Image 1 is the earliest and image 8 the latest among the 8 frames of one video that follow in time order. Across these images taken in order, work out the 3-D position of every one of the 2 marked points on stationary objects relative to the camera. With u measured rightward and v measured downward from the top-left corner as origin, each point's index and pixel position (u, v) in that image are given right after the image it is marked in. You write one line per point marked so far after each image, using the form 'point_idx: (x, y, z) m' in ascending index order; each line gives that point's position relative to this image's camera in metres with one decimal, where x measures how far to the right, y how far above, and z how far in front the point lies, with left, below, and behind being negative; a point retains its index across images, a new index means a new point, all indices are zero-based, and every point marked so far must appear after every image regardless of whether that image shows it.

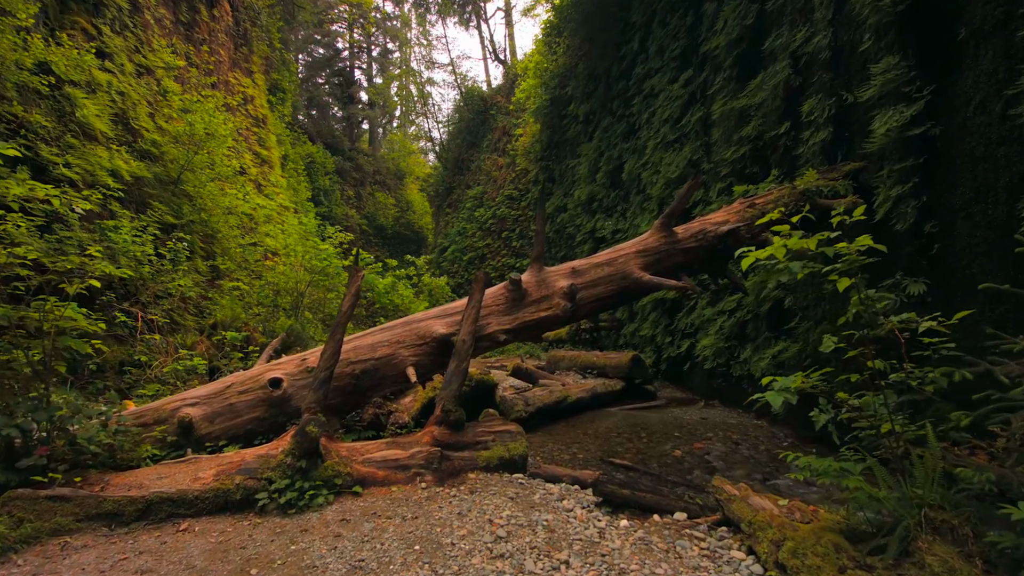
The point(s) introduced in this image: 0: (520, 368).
0: (+0.1, -1.1, +7.6) m
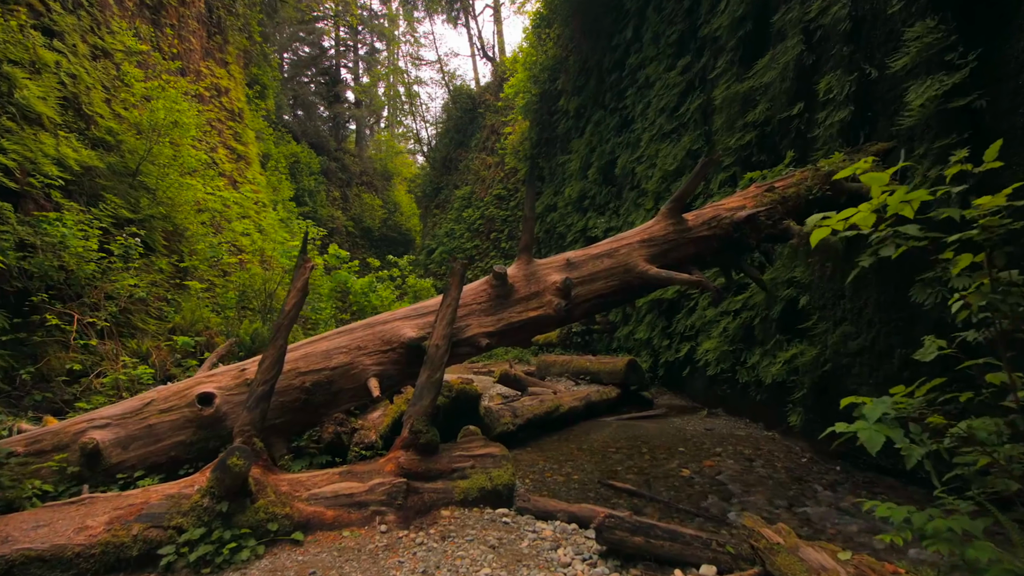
0: (-0.1, -1.1, +7.0) m
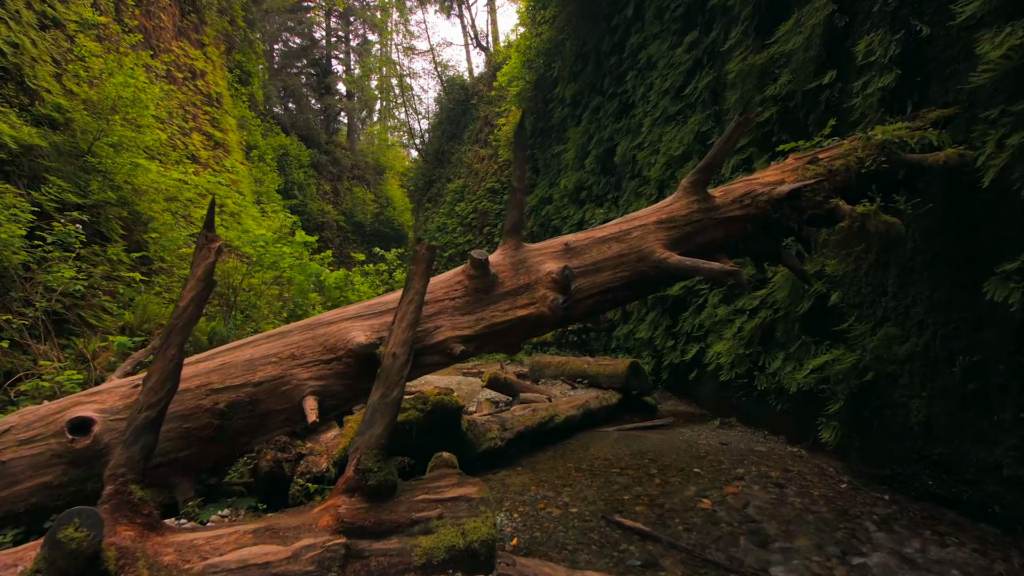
0: (-0.2, -1.1, +6.3) m
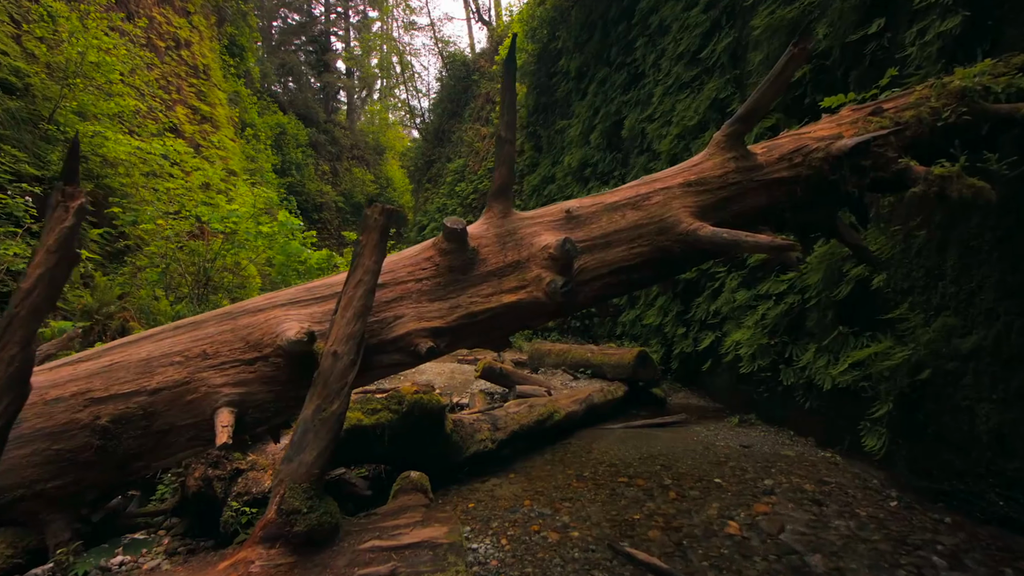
0: (-0.2, -0.9, +5.8) m
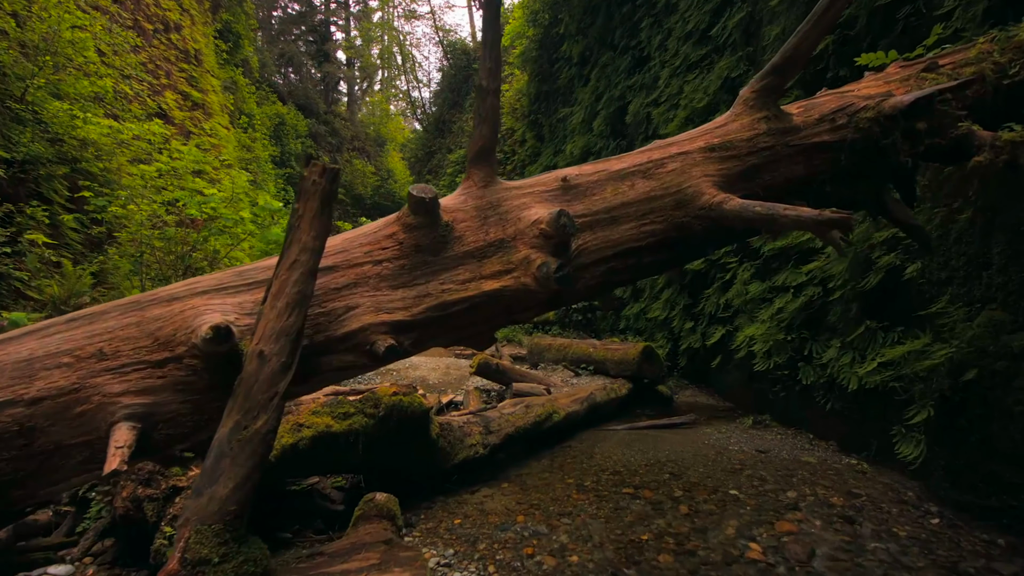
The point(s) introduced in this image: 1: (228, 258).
0: (-0.3, -0.8, +5.4) m
1: (-3.3, +0.3, +6.2) m
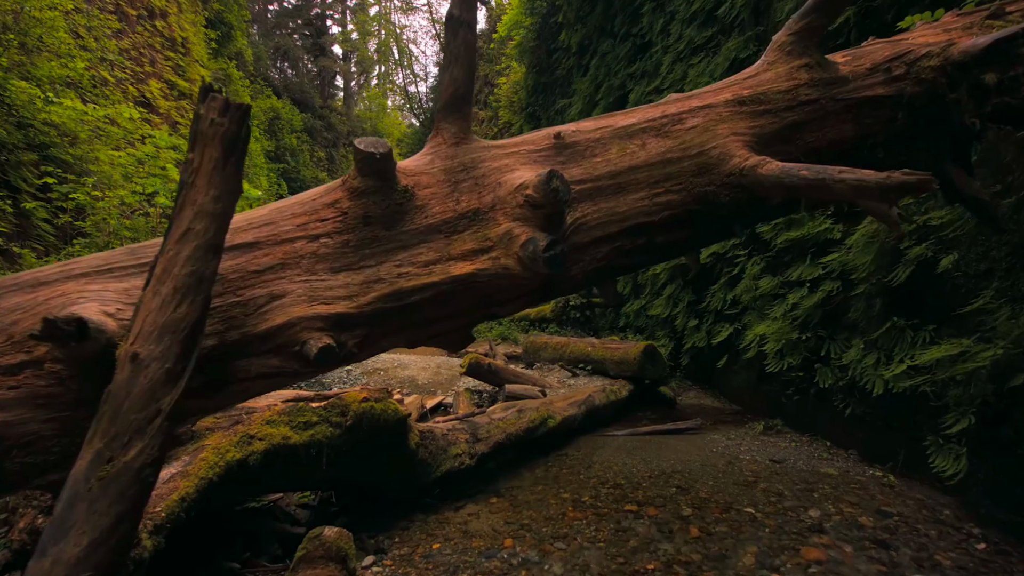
0: (-0.3, -0.7, +5.0) m
1: (-3.4, +0.4, +5.9) m
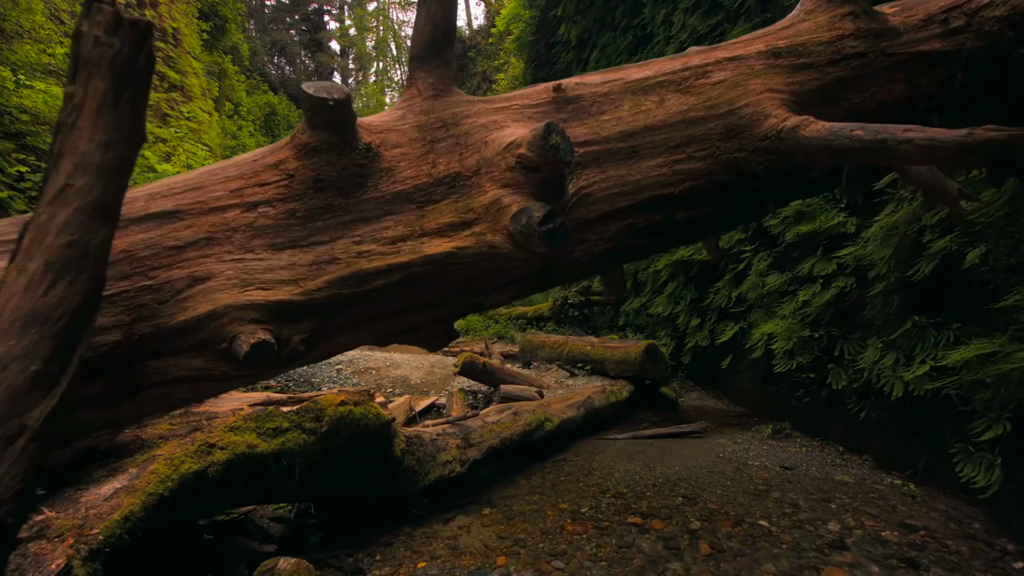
0: (-0.4, -0.7, +4.8) m
1: (-3.4, +0.5, +5.6) m
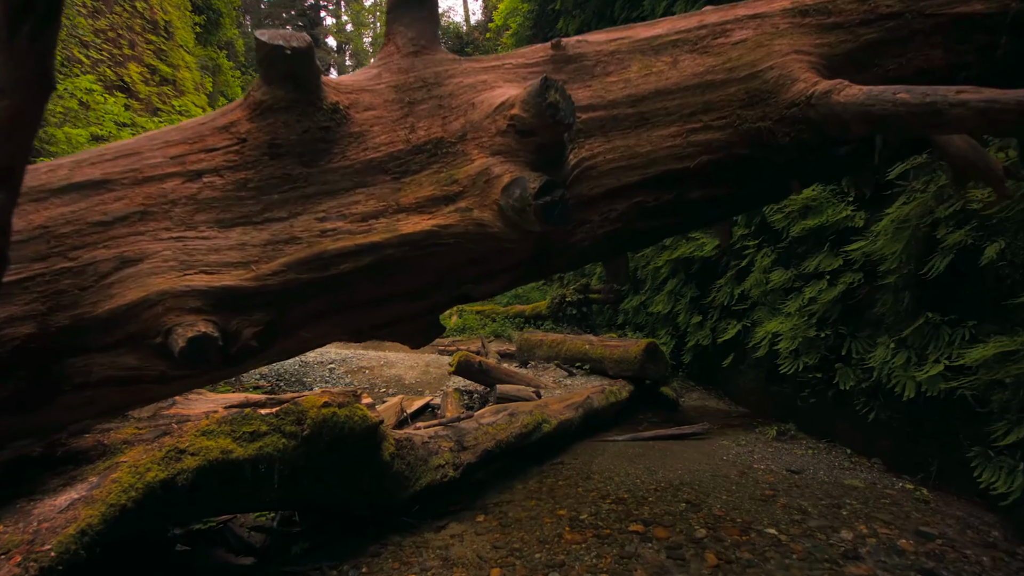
0: (-0.4, -0.6, +4.7) m
1: (-3.4, +0.5, +5.5) m
